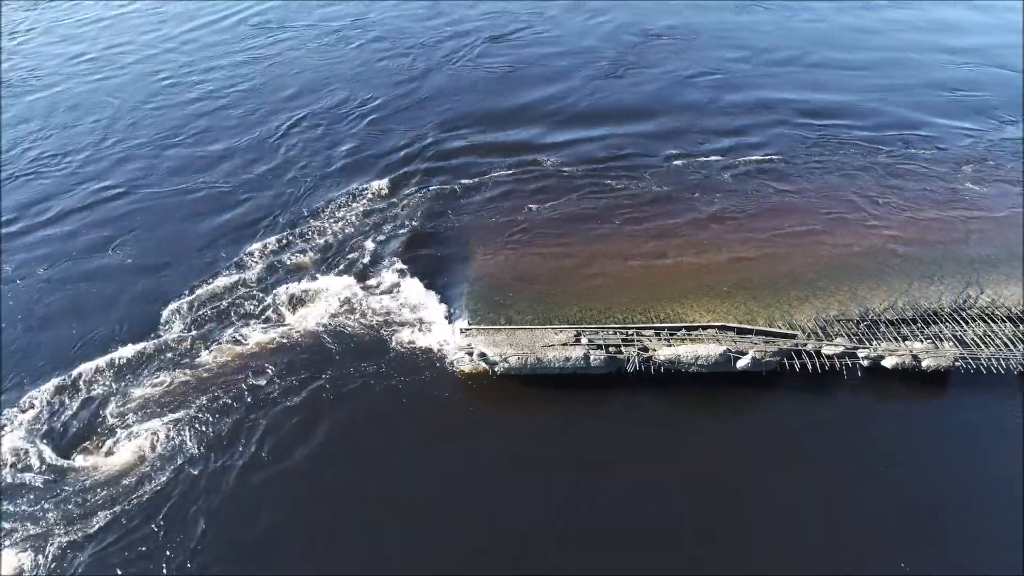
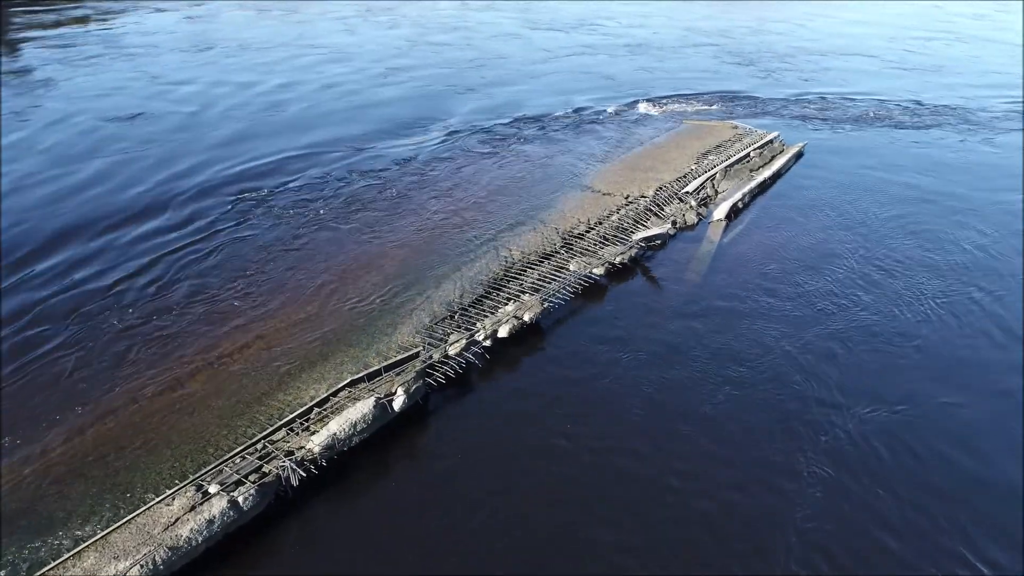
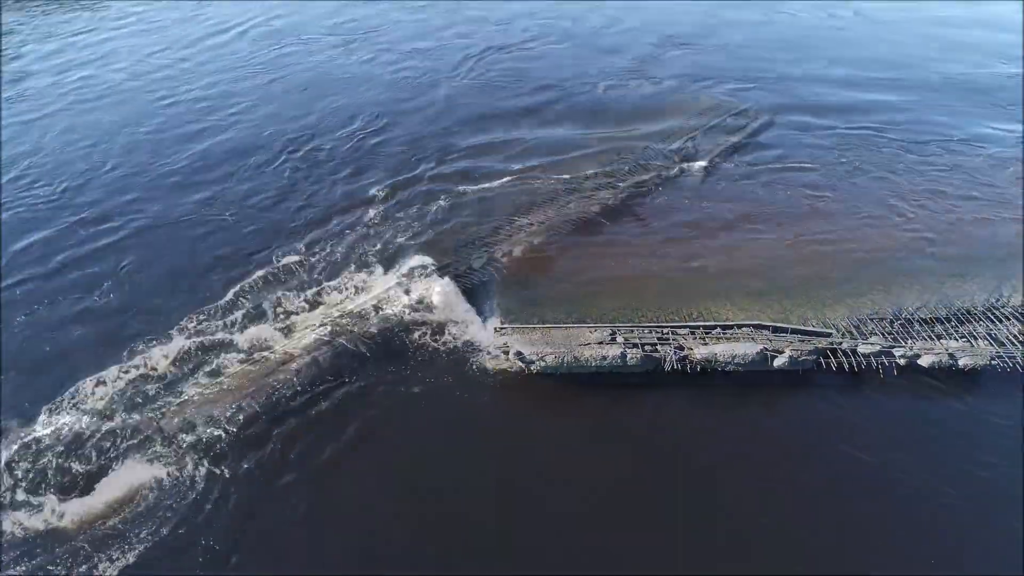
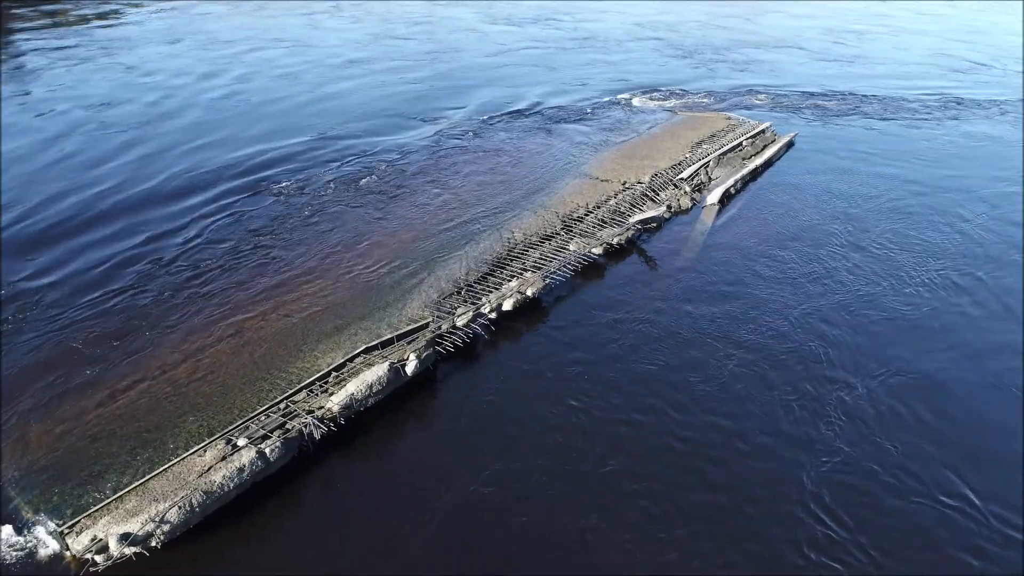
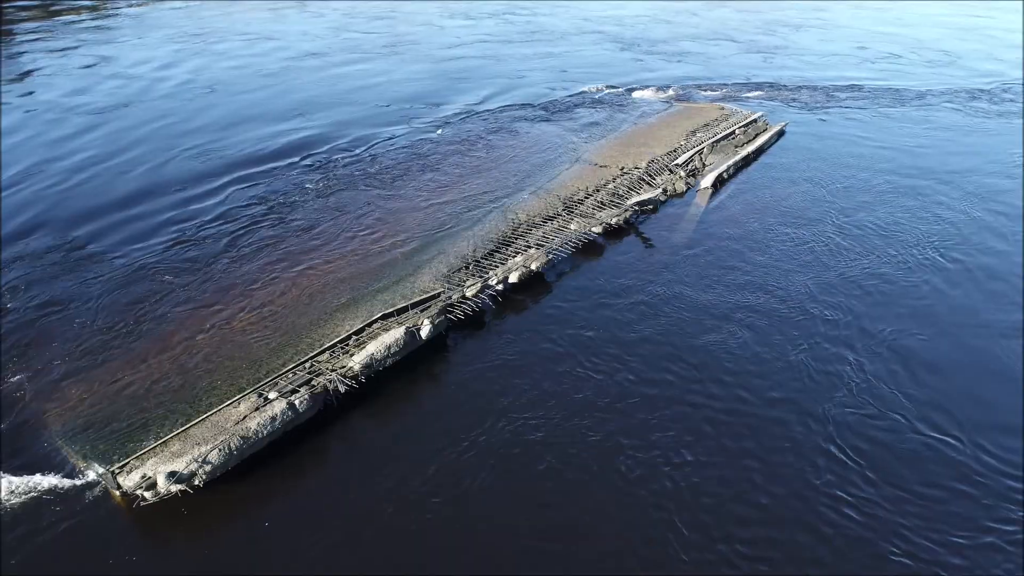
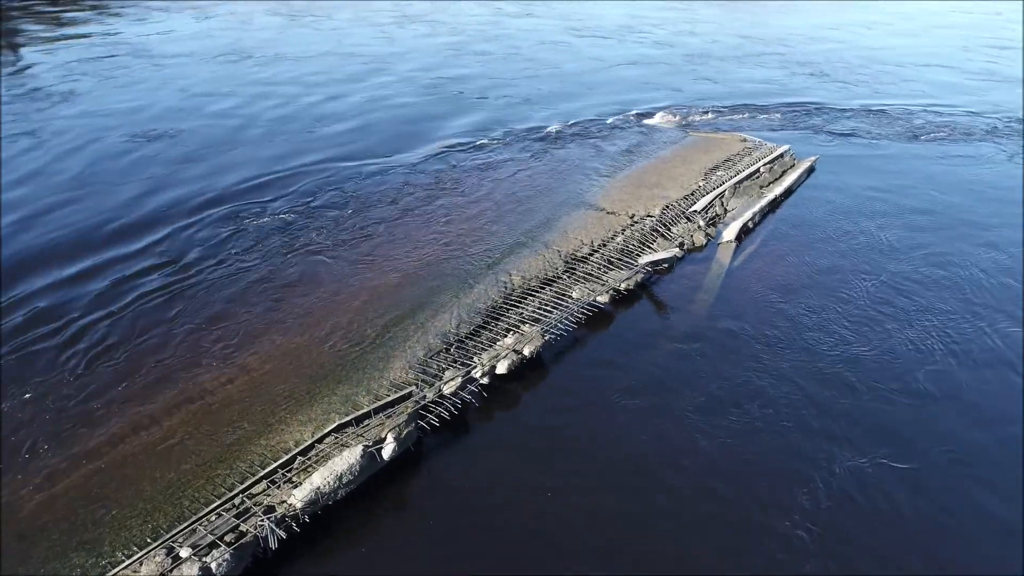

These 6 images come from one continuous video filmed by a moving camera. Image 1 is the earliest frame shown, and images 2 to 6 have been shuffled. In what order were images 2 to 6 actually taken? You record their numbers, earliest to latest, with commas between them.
3, 5, 4, 2, 6
